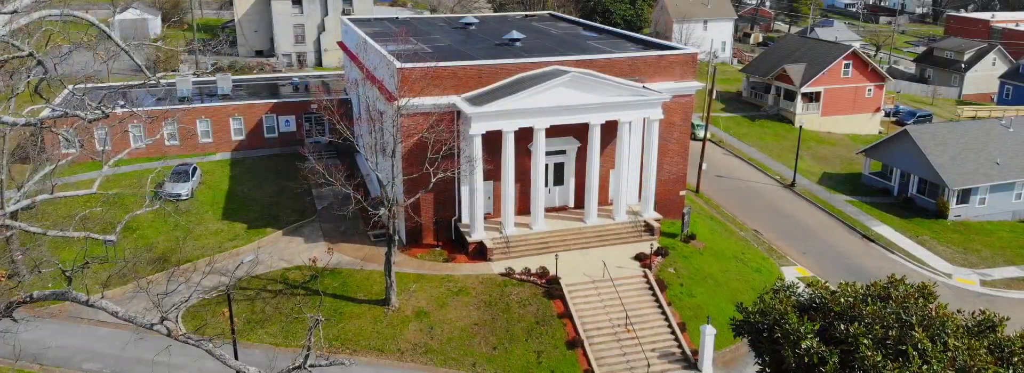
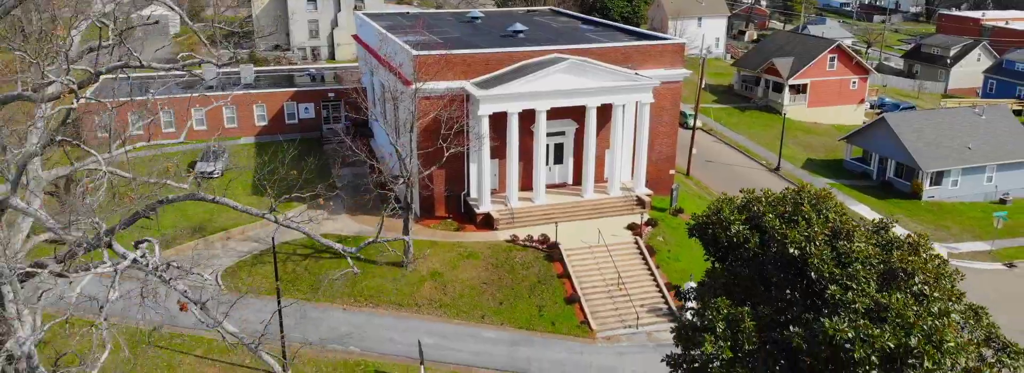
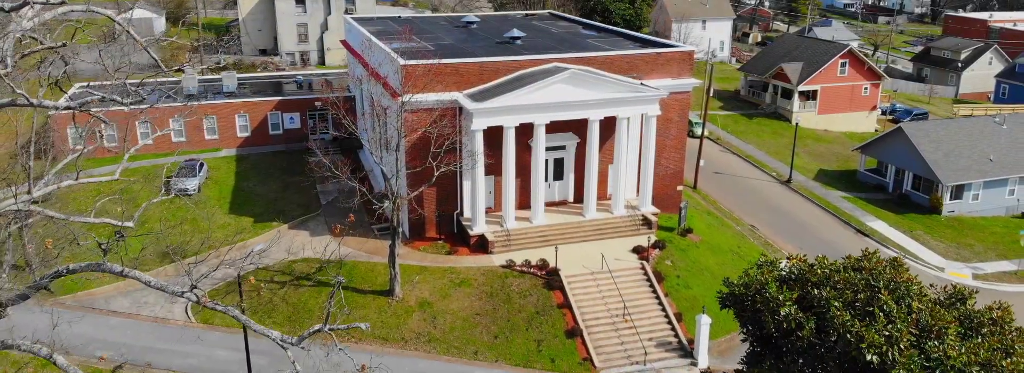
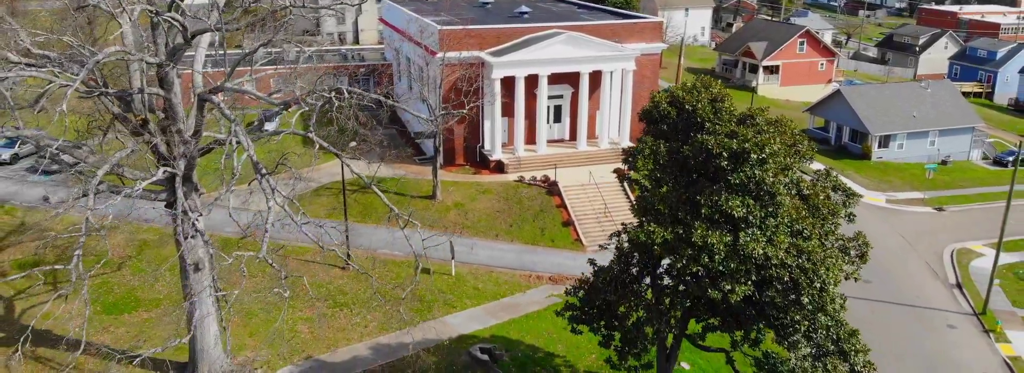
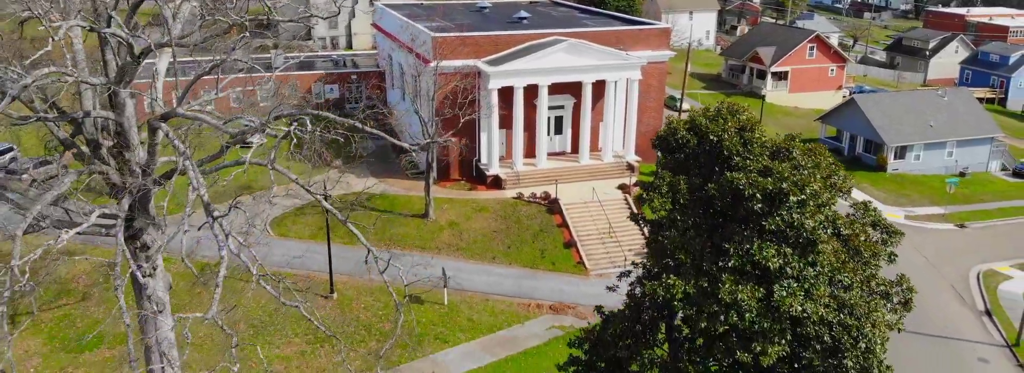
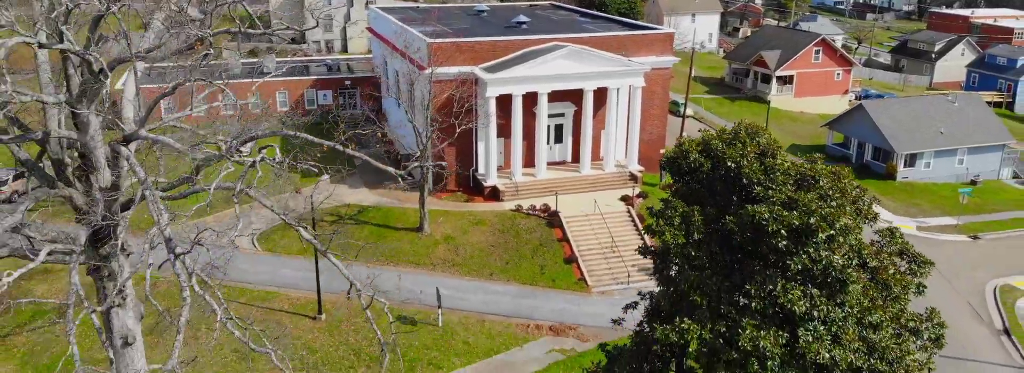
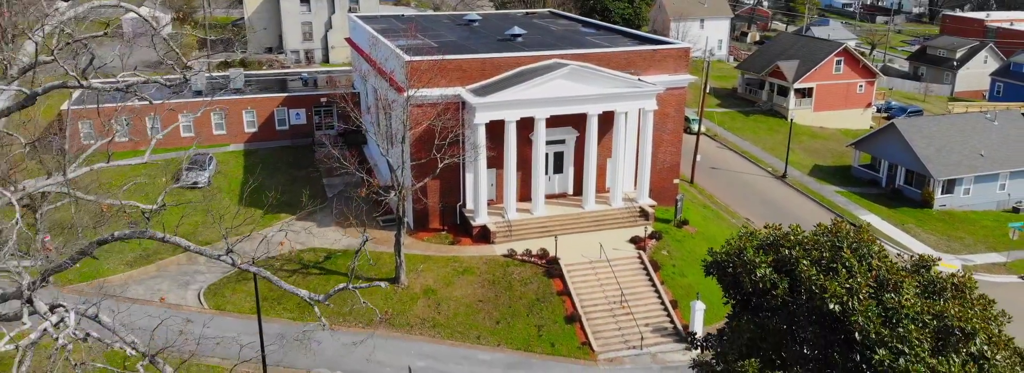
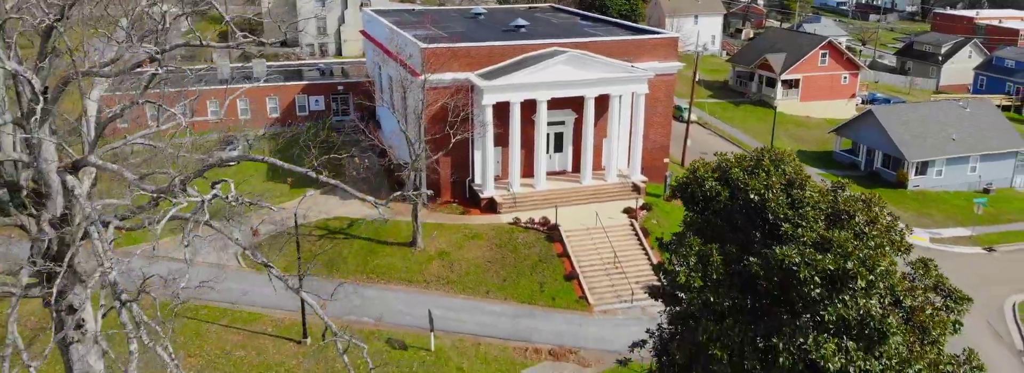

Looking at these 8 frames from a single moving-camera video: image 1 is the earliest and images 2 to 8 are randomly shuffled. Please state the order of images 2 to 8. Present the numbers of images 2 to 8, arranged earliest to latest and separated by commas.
3, 7, 2, 8, 6, 5, 4
